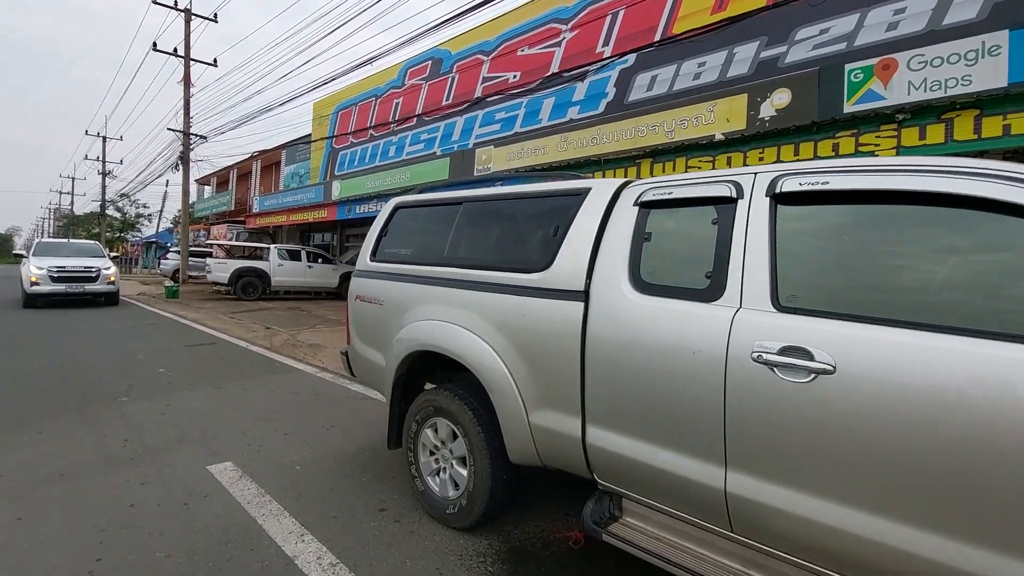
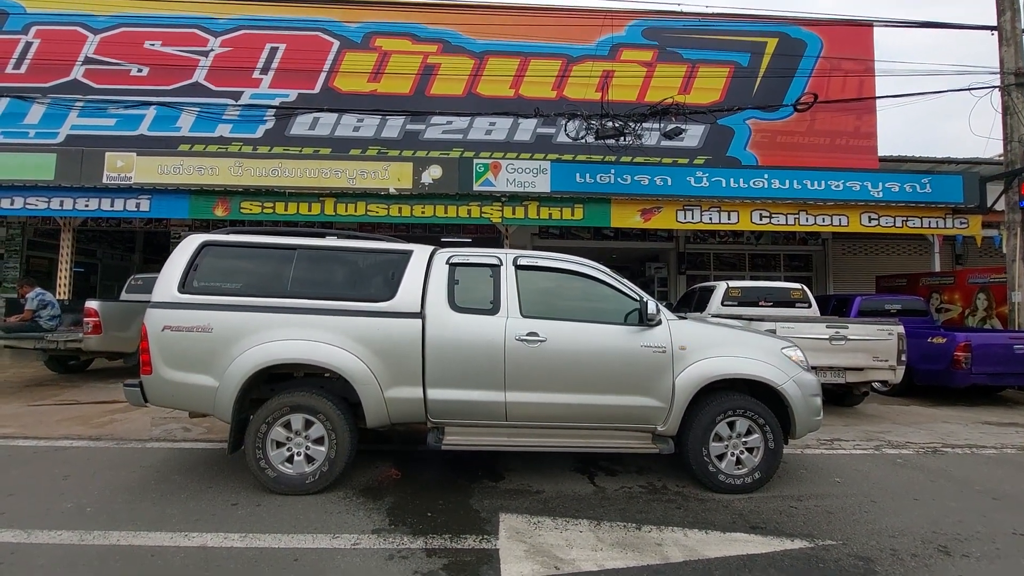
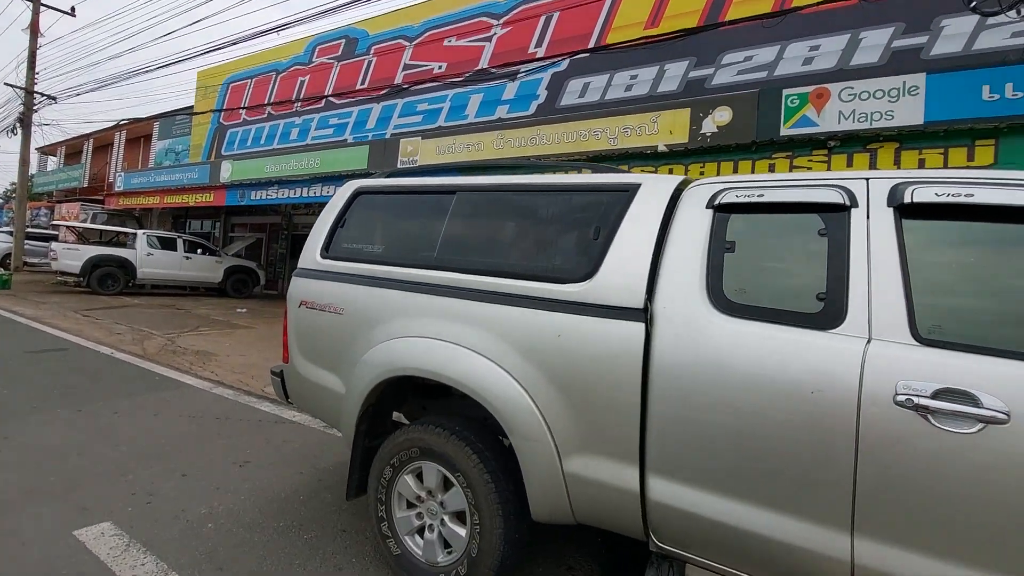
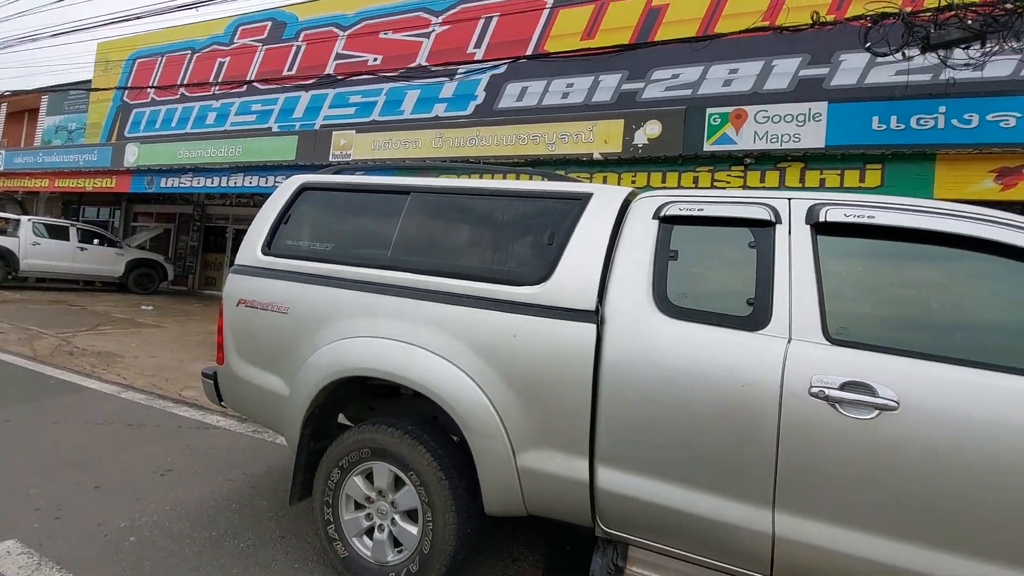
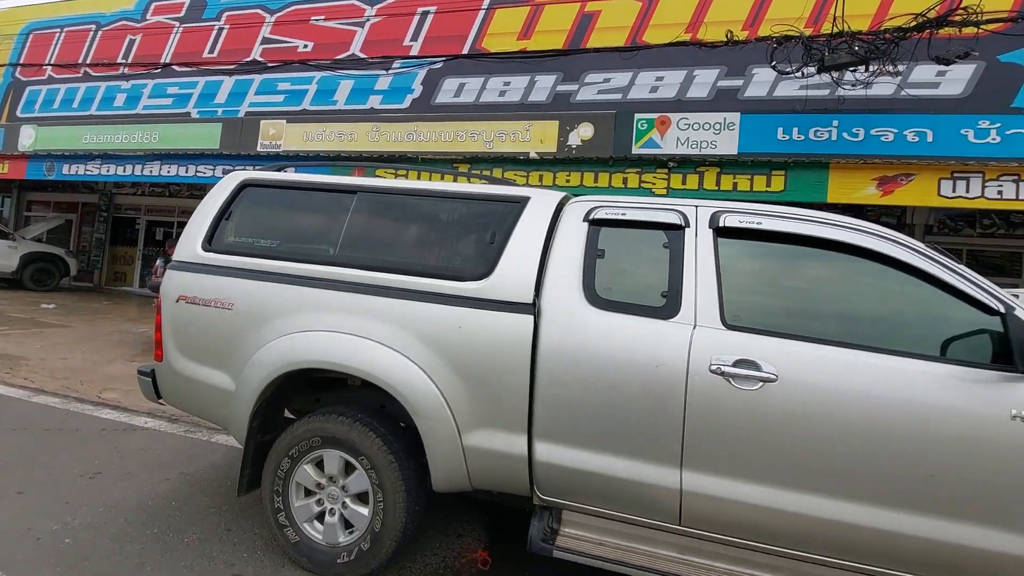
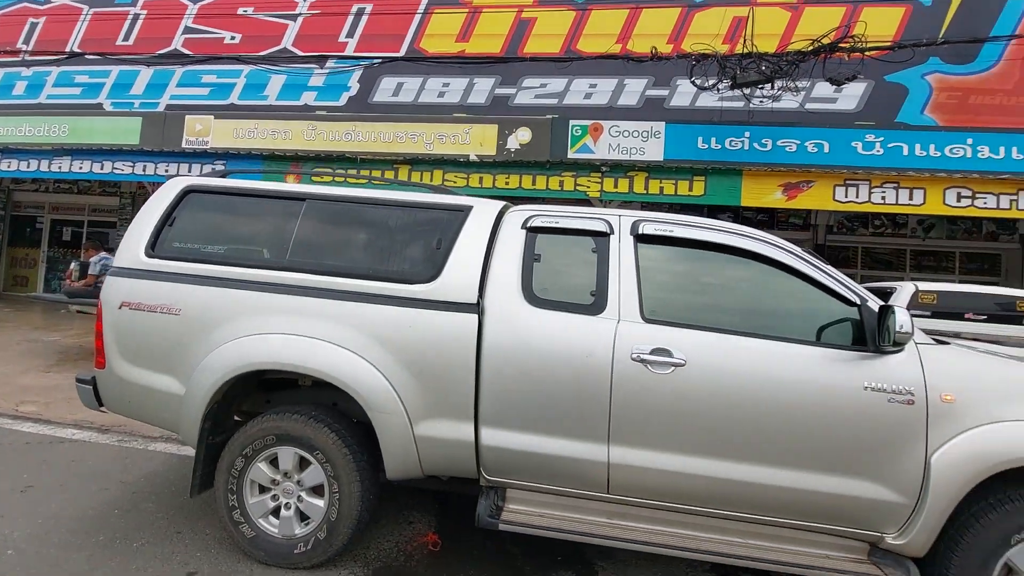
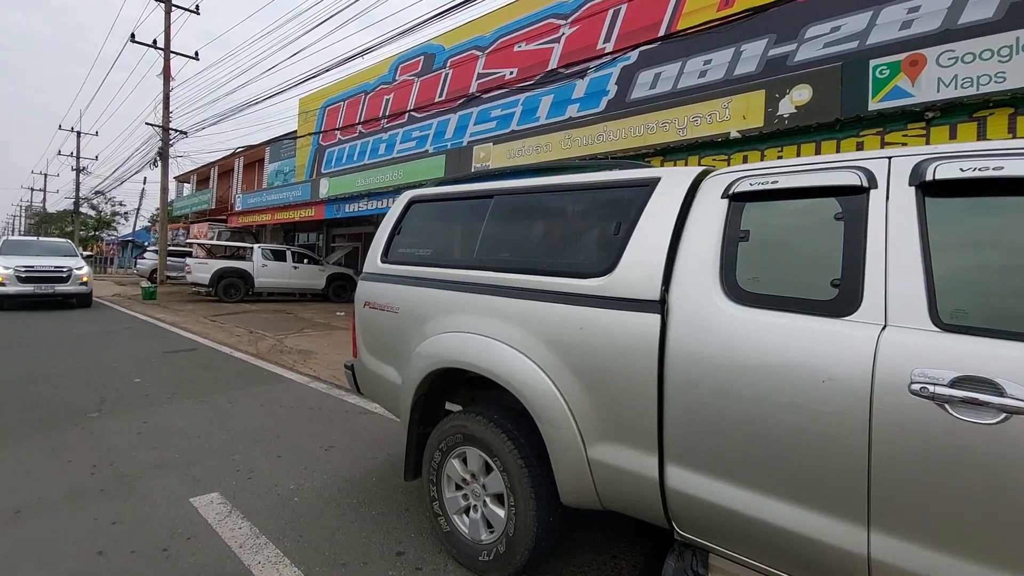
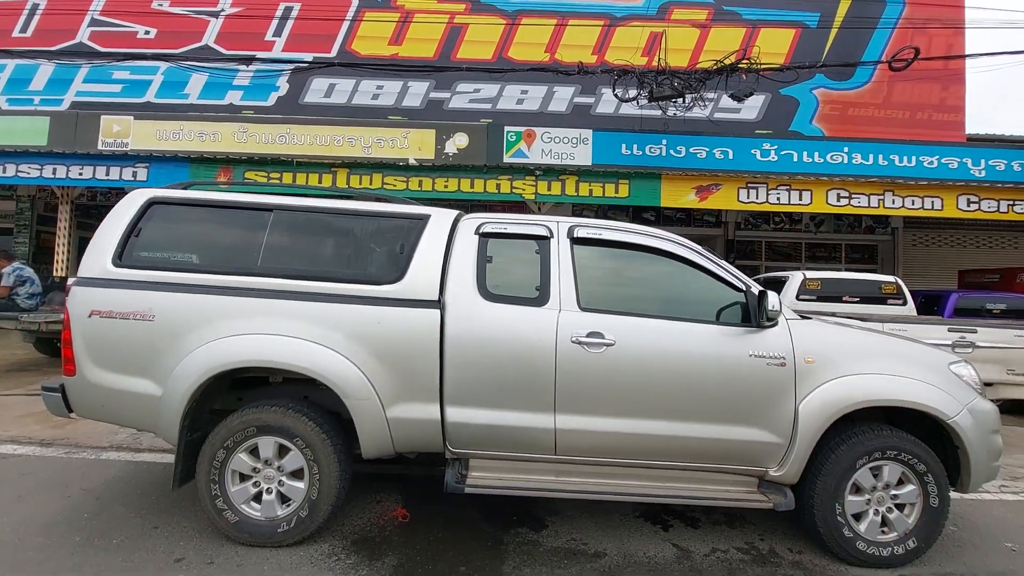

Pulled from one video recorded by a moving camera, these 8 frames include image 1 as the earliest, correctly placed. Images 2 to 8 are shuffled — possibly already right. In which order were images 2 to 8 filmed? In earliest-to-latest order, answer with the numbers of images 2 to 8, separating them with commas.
7, 3, 4, 5, 6, 8, 2
